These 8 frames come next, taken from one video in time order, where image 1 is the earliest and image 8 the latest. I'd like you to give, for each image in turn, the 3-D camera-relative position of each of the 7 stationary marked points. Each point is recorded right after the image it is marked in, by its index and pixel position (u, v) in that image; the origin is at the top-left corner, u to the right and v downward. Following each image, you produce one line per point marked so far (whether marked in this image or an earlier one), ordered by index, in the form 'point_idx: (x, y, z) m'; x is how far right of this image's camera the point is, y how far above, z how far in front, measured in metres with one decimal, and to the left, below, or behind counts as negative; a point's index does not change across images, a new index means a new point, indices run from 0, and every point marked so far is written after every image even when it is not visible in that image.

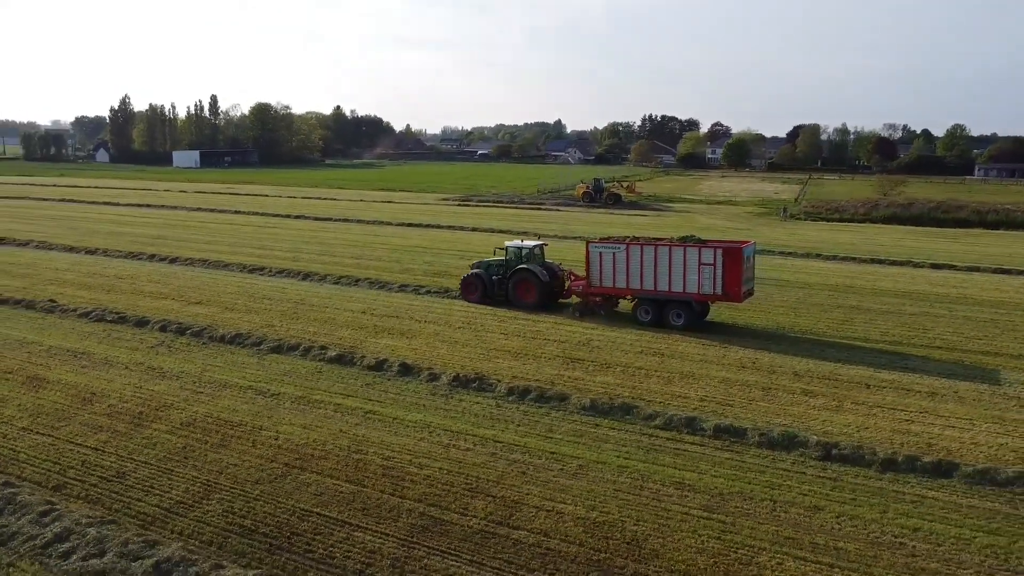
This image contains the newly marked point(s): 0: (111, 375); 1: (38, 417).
0: (-7.0, -1.5, +14.2) m
1: (-7.1, -1.9, +12.1) m
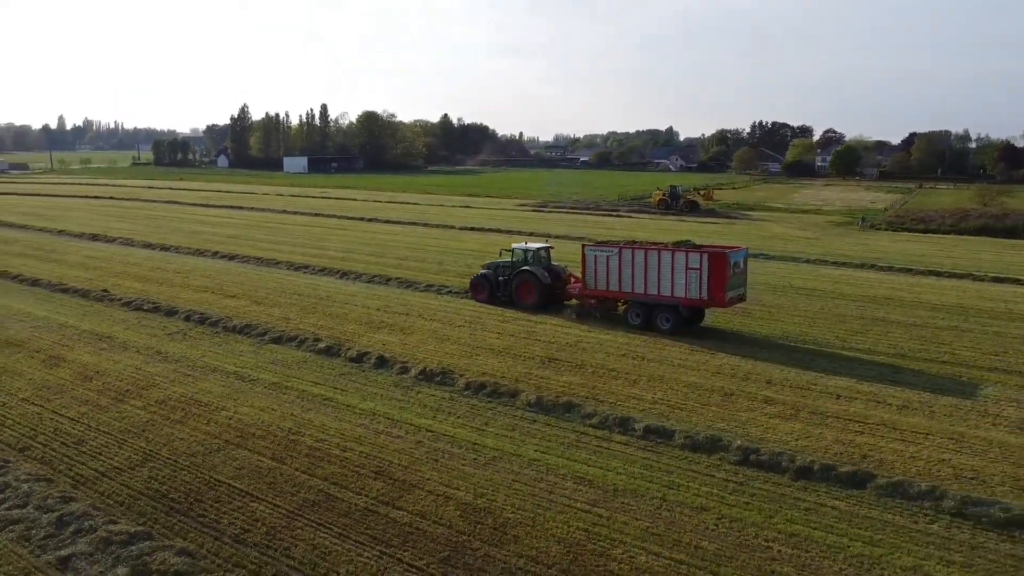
0: (-7.5, -1.3, +15.6) m
1: (-7.9, -1.7, +13.6) m
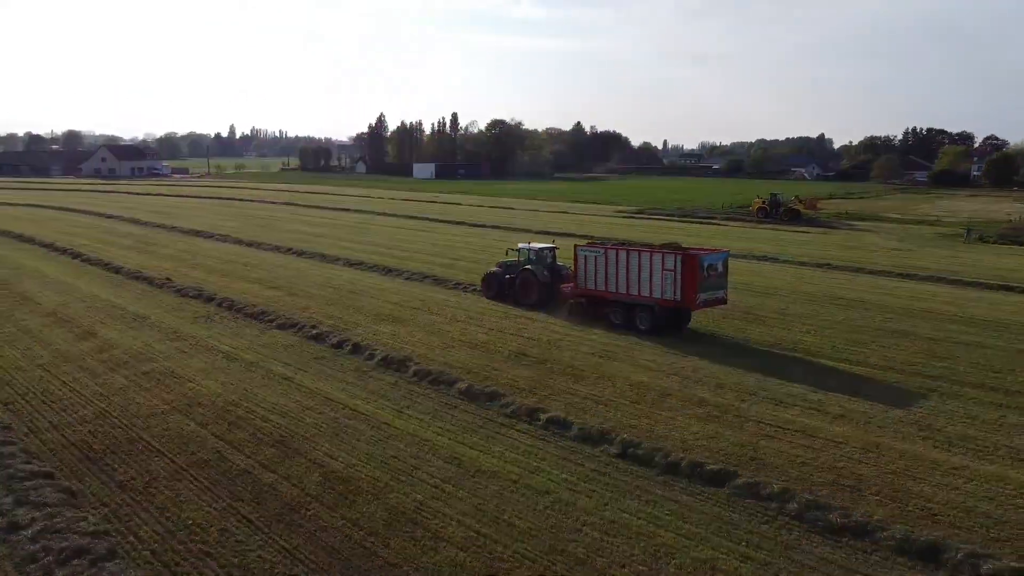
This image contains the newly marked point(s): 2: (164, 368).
0: (-8.1, -1.0, +17.6) m
1: (-8.8, -1.3, +15.7) m
2: (-6.4, -1.5, +15.1) m
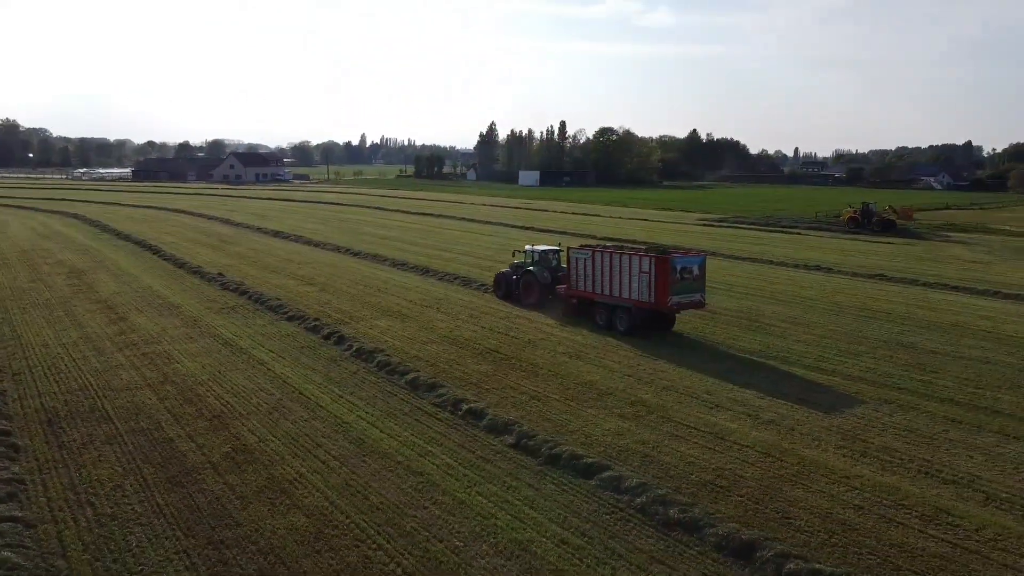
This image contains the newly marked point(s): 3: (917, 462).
0: (-8.3, -0.8, +19.5) m
1: (-9.3, -1.1, +17.7) m
2: (-7.1, -1.3, +16.7) m
3: (+5.6, -2.4, +11.1) m
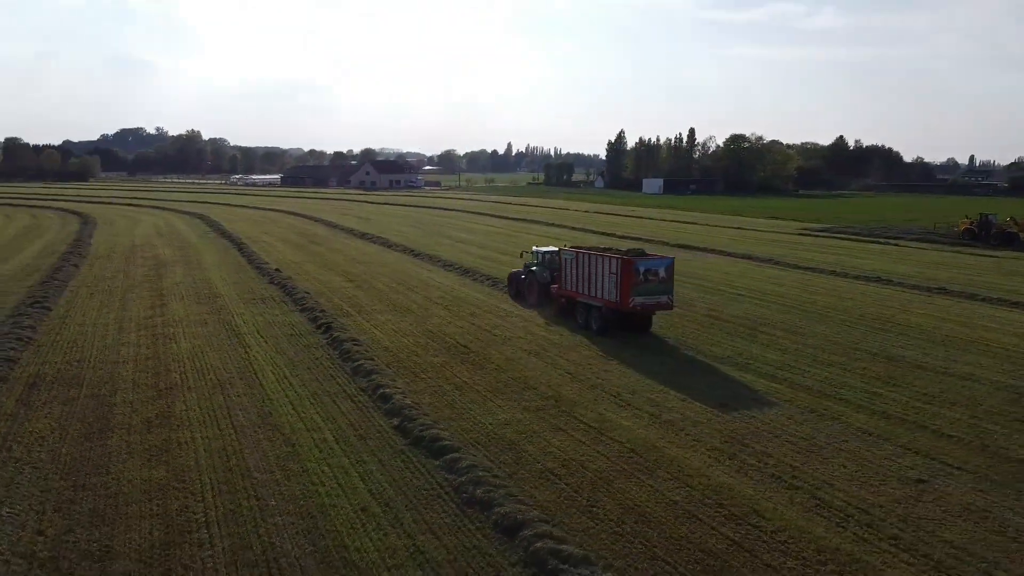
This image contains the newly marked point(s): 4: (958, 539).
0: (-8.5, -0.5, +21.7) m
1: (-9.8, -0.8, +20.2) m
2: (-7.8, -1.0, +18.8) m
3: (+3.6, -2.4, +11.0) m
4: (+4.9, -2.8, +8.9) m
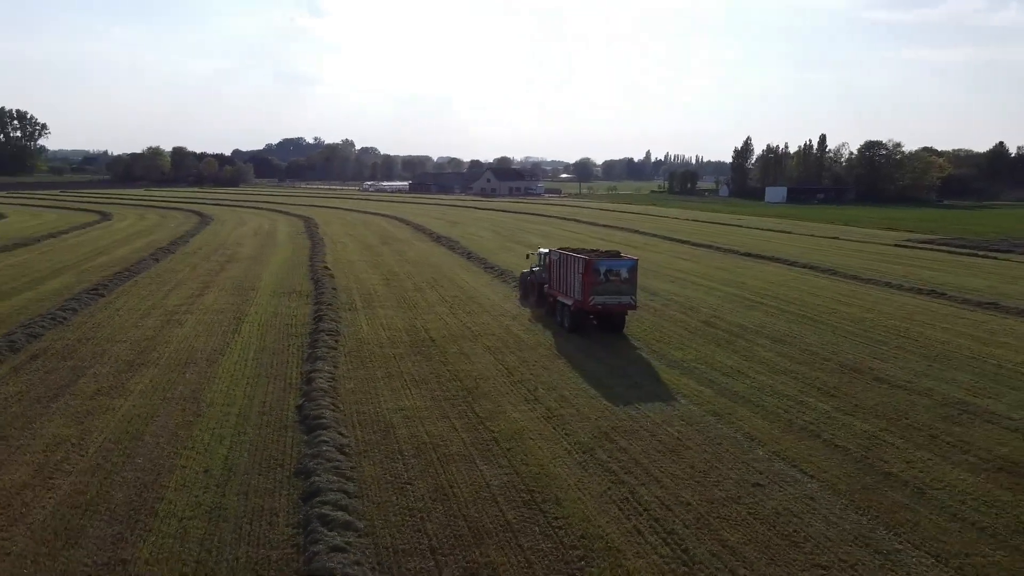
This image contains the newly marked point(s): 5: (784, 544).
0: (-8.4, -0.3, +23.9) m
1: (-10.0, -0.5, +22.5) m
2: (-8.3, -0.8, +20.8) m
3: (+1.5, -2.4, +11.1) m
4: (+2.4, -2.8, +8.9) m
5: (+2.9, -2.8, +8.8) m
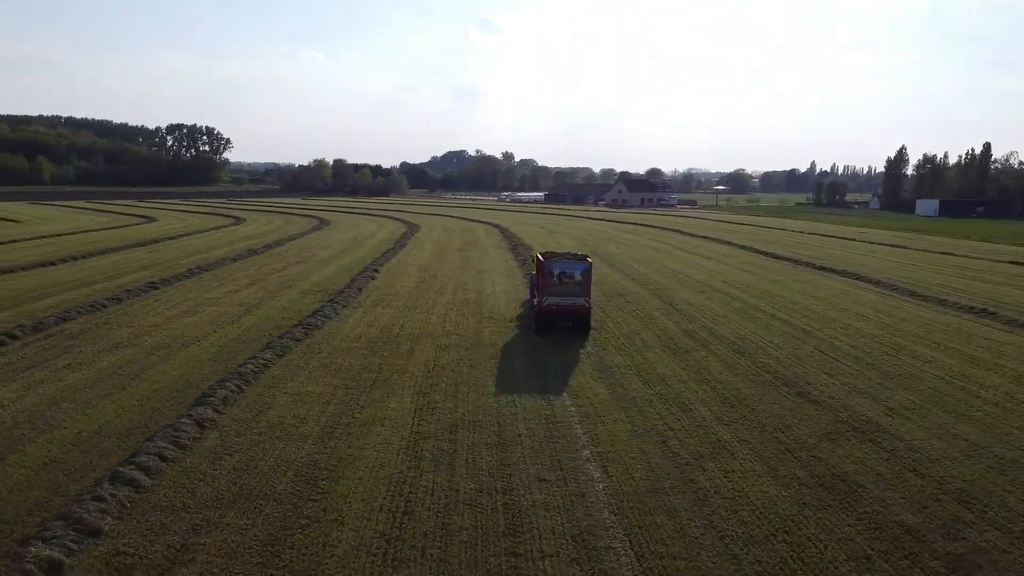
0: (-8.2, -0.2, +26.1) m
1: (-10.0, -0.3, +25.1) m
2: (-8.7, -0.6, +23.1) m
3: (-1.0, -2.4, +11.6) m
4: (-0.6, -2.7, +9.3) m
5: (-0.1, -2.7, +9.1) m
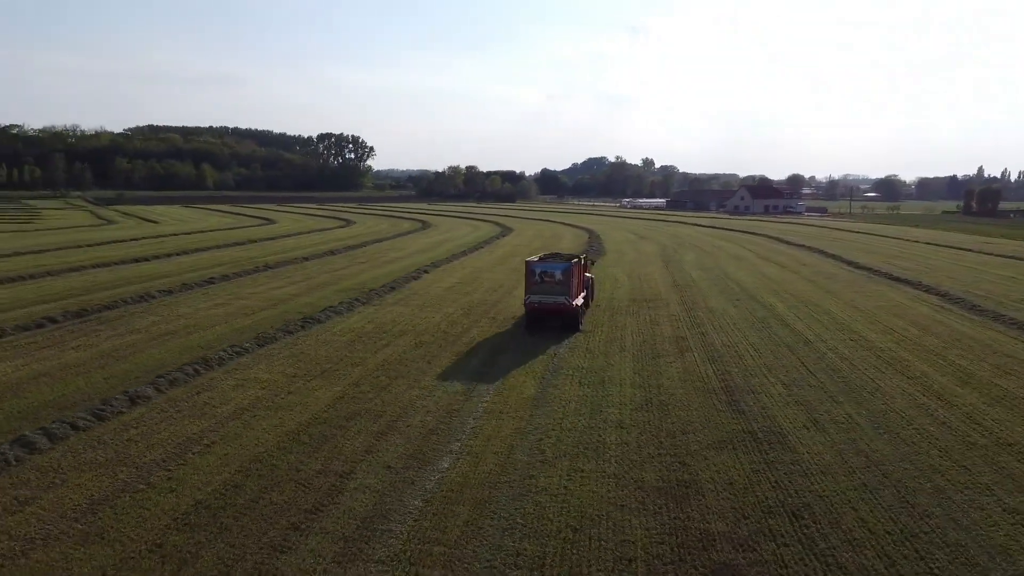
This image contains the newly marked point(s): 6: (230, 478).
0: (-7.3, -0.1, +27.9) m
1: (-9.3, -0.1, +27.2) m
2: (-8.4, -0.5, +25.0) m
3: (-2.9, -2.3, +12.3) m
4: (-2.9, -2.6, +9.9) m
5: (-2.4, -2.6, +9.7) m
6: (-3.6, -2.5, +10.5) m
